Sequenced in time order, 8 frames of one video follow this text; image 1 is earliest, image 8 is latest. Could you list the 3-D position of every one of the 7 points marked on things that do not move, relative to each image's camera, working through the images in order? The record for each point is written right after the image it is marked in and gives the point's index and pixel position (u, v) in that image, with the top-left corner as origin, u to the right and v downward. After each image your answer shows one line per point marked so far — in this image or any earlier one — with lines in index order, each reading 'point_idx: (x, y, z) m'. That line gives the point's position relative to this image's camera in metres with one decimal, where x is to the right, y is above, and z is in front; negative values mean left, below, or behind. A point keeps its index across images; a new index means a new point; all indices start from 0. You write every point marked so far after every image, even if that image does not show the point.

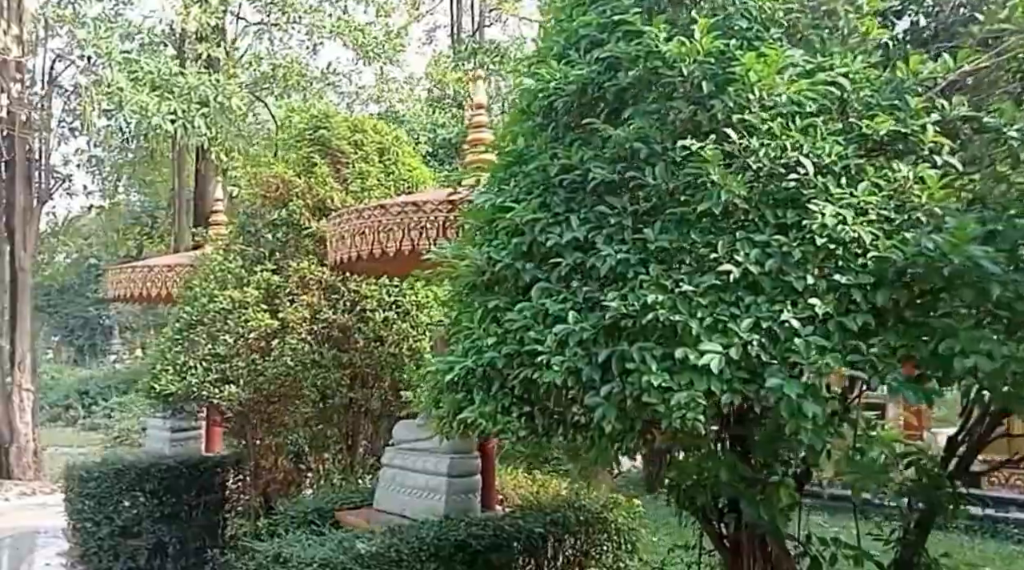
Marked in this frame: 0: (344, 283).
0: (-0.9, 0.0, +5.5) m
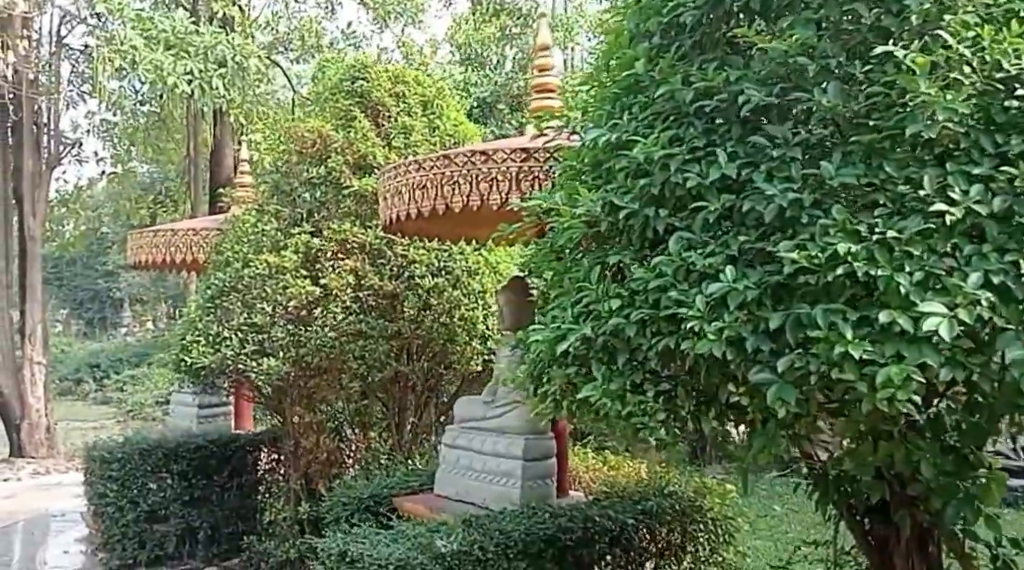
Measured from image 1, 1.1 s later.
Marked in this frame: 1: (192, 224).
0: (-0.6, +0.2, +5.0) m
1: (-2.0, +0.4, +6.5) m
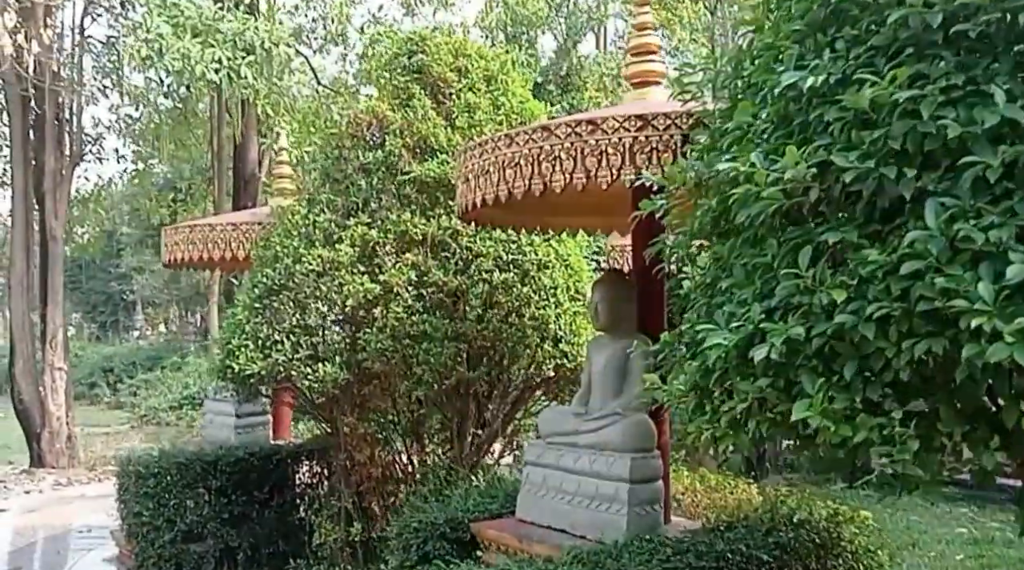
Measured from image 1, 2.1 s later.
0: (-0.3, +0.2, +4.5) m
1: (-1.6, +0.4, +6.0) m
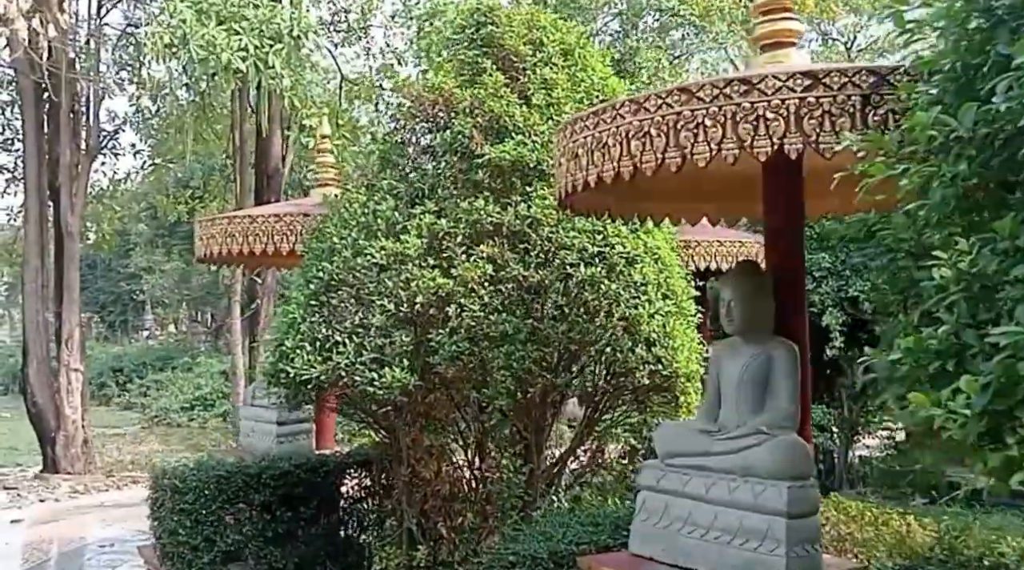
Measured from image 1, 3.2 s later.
0: (+0.1, +0.2, +4.0) m
1: (-1.3, +0.4, +5.5) m
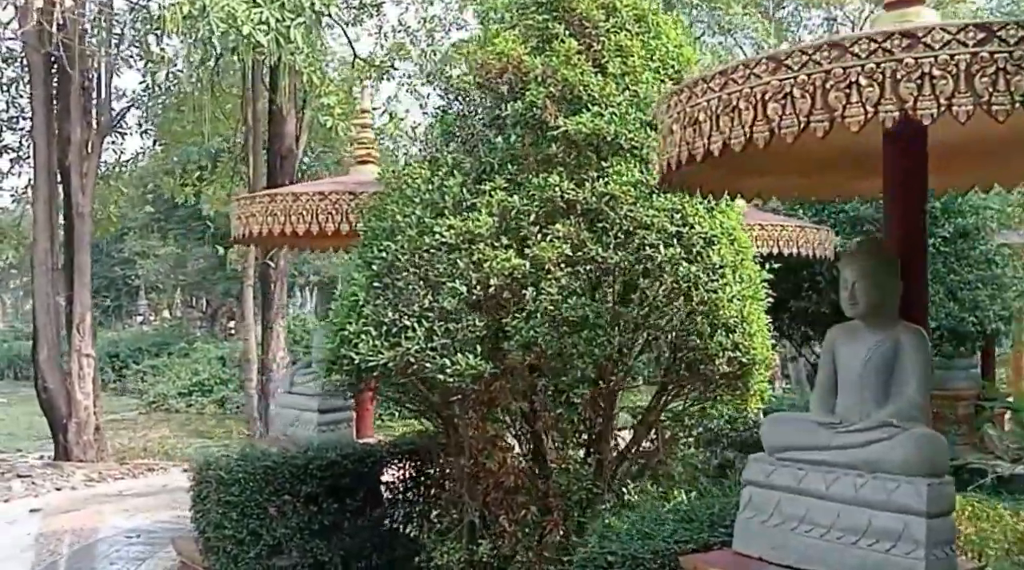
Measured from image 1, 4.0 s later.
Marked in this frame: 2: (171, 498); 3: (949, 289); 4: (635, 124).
0: (+0.4, +0.3, +3.8) m
1: (-1.0, +0.5, +5.3) m
2: (-2.9, -1.8, +8.3) m
3: (+3.5, 0.0, +8.1) m
4: (+0.5, +0.6, +3.9) m
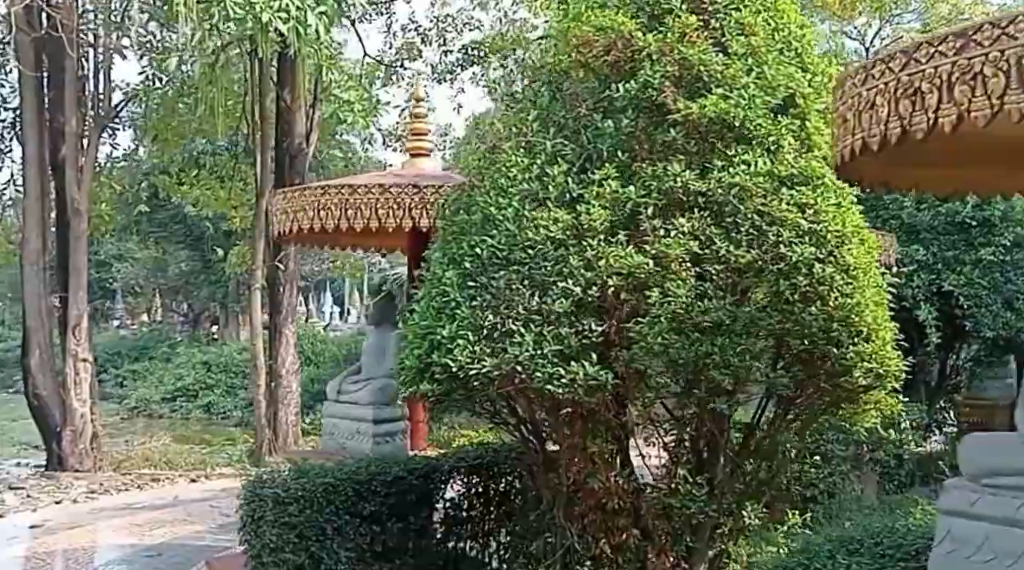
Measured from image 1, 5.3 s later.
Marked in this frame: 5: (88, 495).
0: (+0.8, +0.3, +3.4) m
1: (-0.7, +0.5, +4.8) m
2: (-2.6, -1.8, +7.9) m
3: (+3.8, -0.1, +7.7) m
4: (+0.9, +0.6, +3.5) m
5: (-3.7, -1.8, +8.9) m
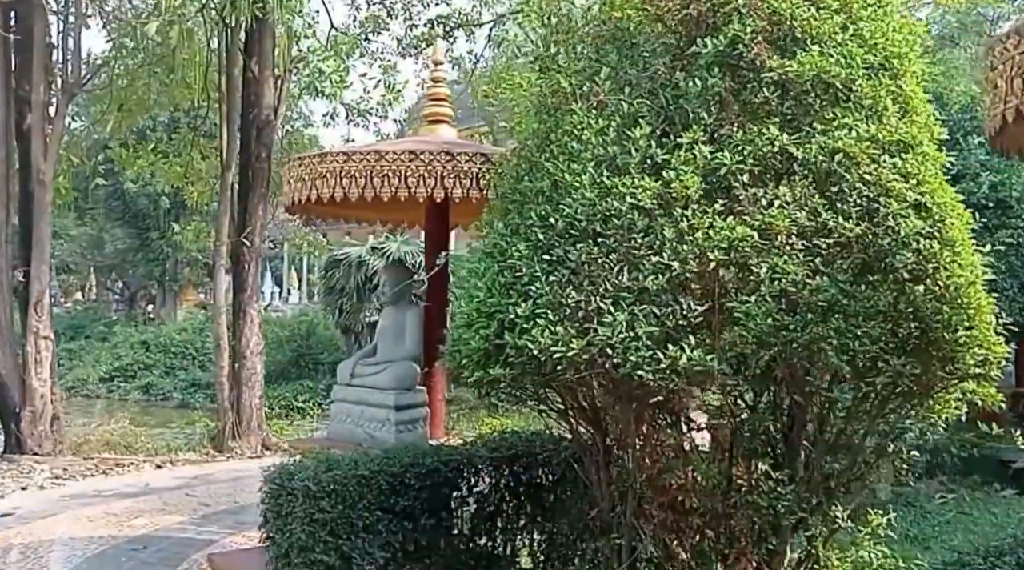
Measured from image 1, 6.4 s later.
0: (+1.0, +0.4, +3.1) m
1: (-0.5, +0.6, +4.5) m
2: (-2.6, -1.6, +7.4) m
3: (+3.8, 0.0, +7.6) m
4: (+1.1, +0.7, +3.2) m
5: (-3.8, -1.6, +8.3) m
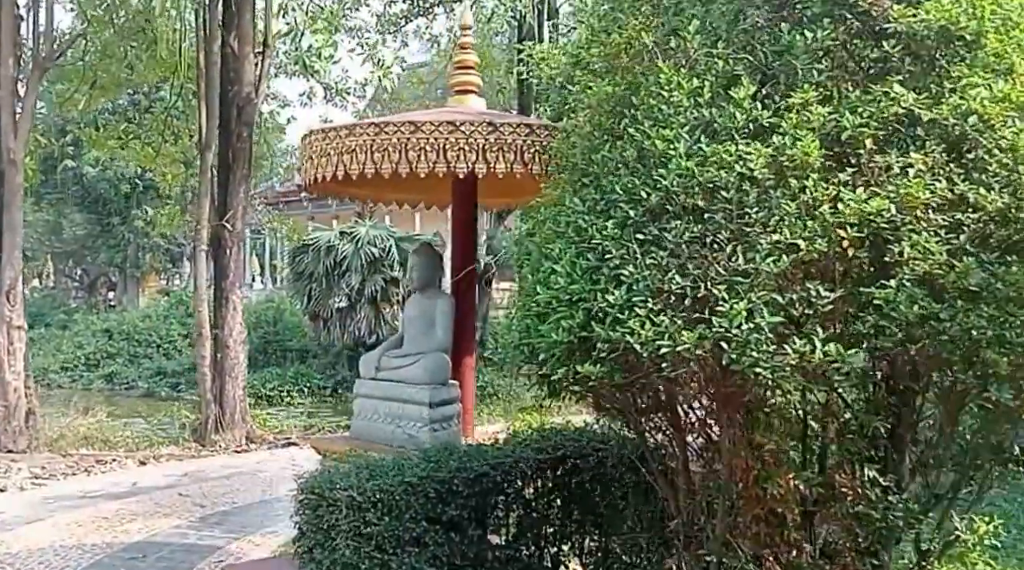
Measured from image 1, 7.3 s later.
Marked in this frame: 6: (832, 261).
0: (+1.3, +0.4, +2.7) m
1: (-0.3, +0.7, +4.0) m
2: (-2.5, -1.5, +6.9) m
3: (+3.9, +0.1, +7.3) m
4: (+1.3, +0.7, +2.8) m
5: (-3.7, -1.5, +7.8) m
6: (+0.8, +0.1, +2.6) m
